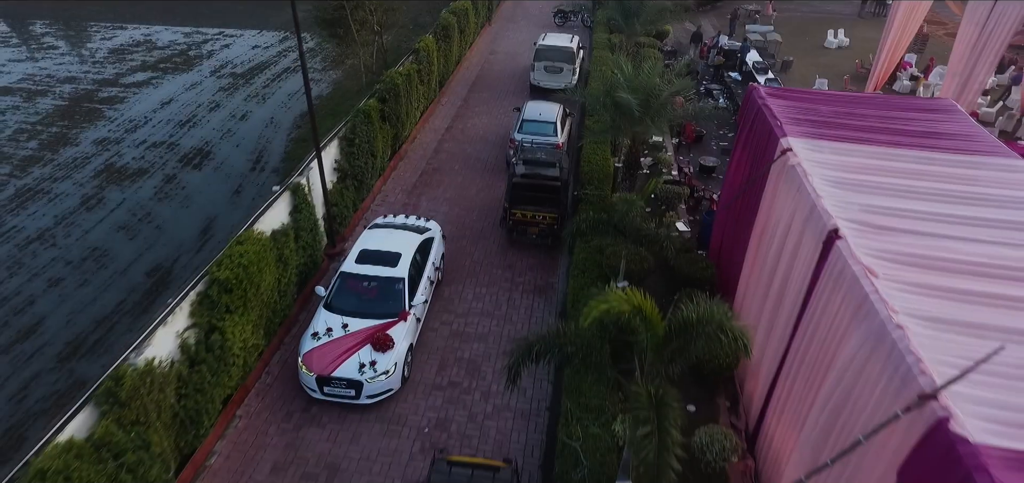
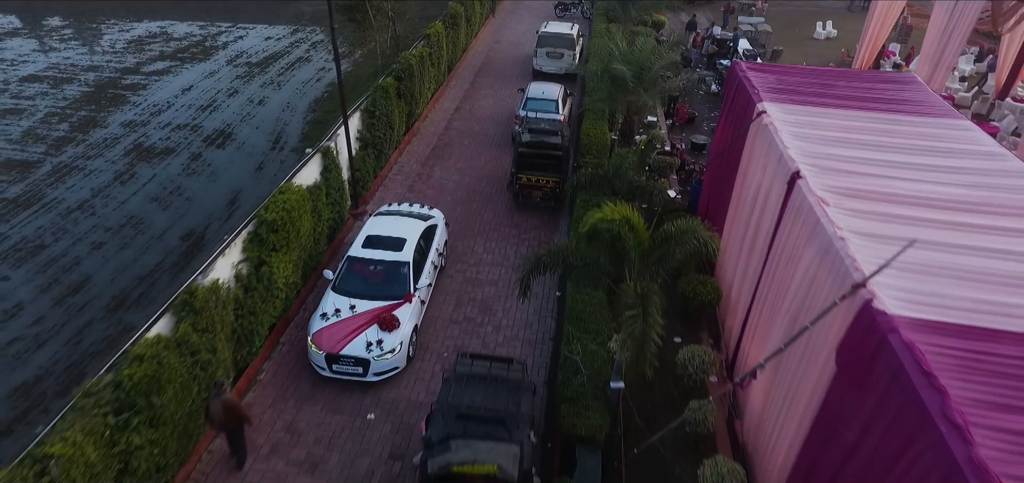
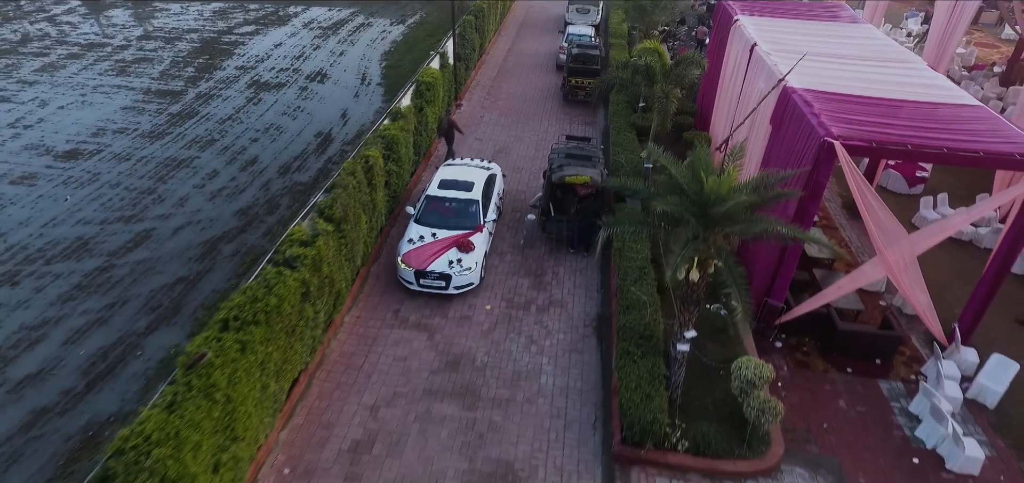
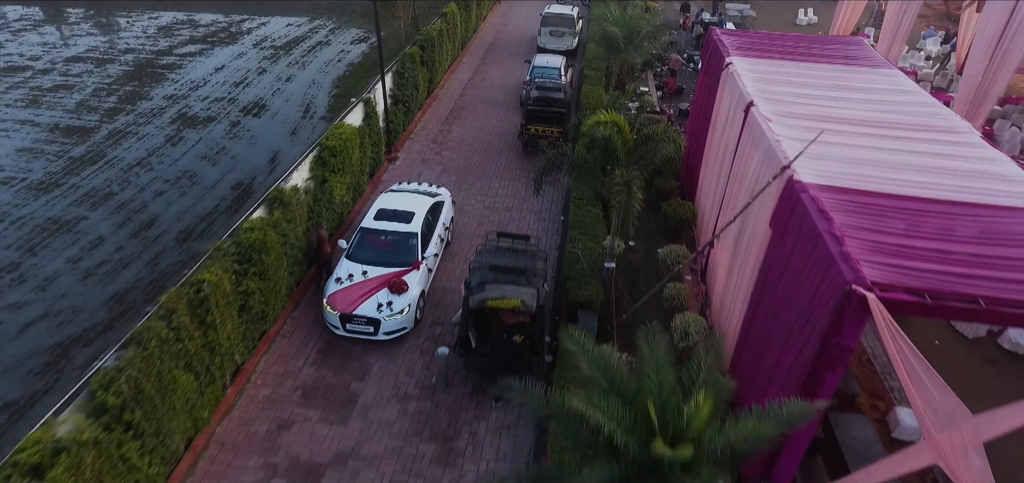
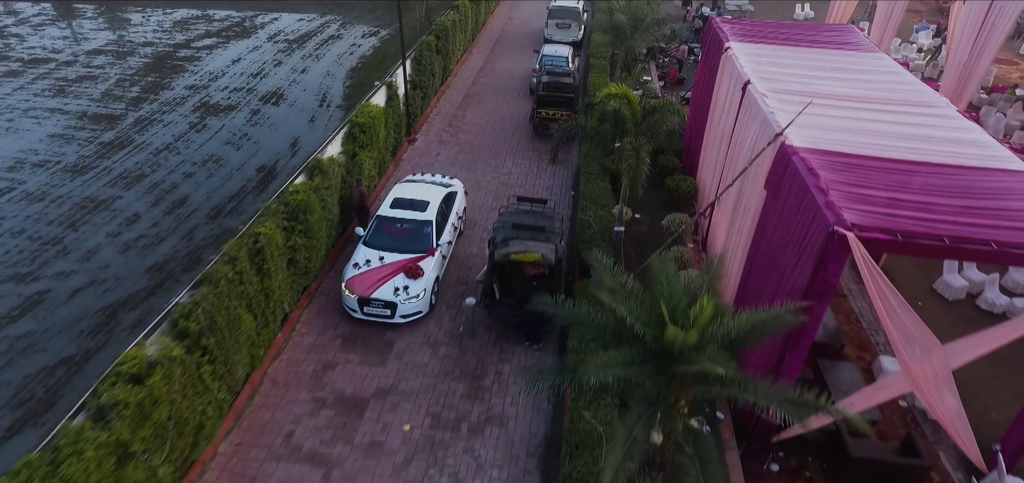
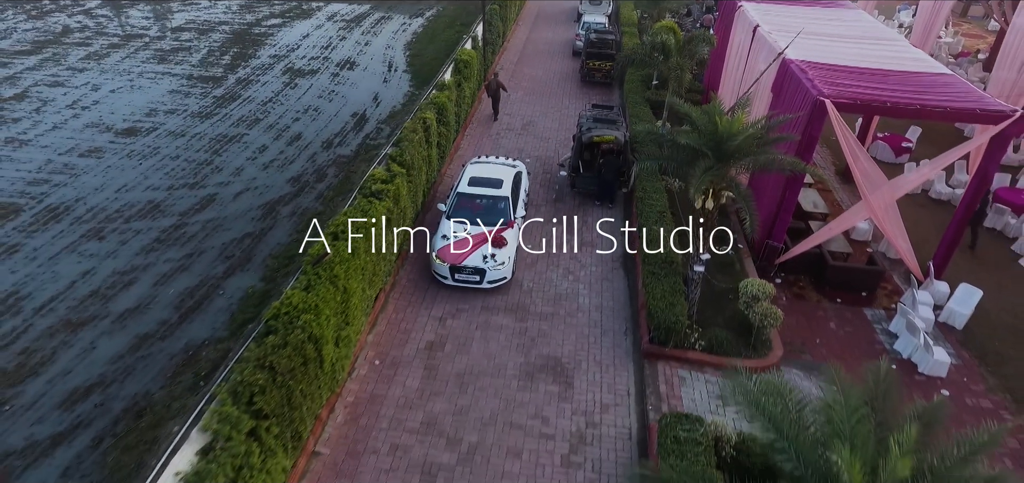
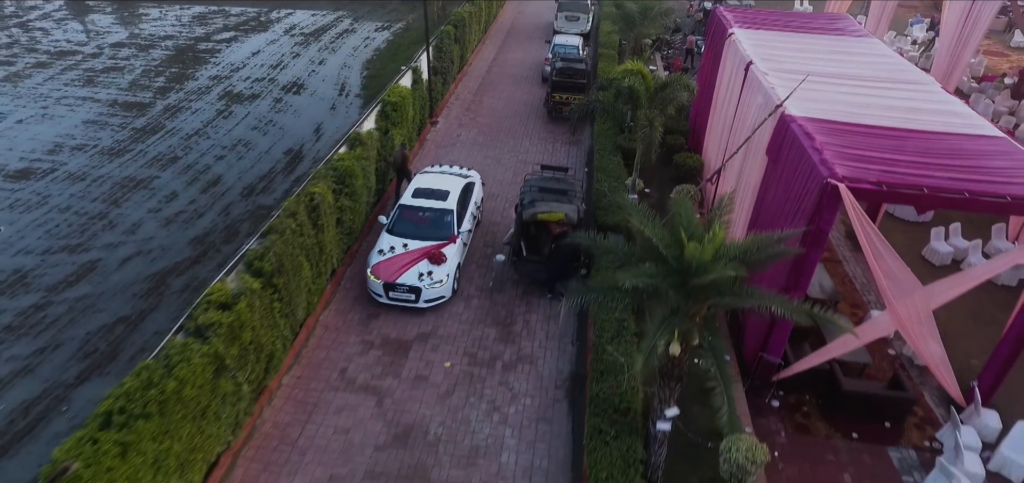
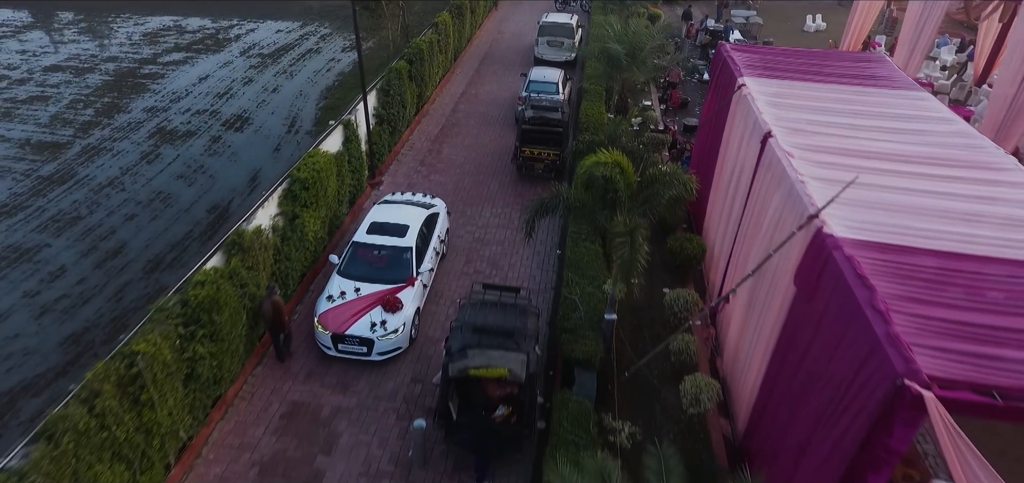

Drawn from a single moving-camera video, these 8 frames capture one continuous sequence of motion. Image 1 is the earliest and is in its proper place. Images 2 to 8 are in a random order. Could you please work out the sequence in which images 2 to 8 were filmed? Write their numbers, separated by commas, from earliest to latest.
2, 8, 4, 5, 7, 3, 6
